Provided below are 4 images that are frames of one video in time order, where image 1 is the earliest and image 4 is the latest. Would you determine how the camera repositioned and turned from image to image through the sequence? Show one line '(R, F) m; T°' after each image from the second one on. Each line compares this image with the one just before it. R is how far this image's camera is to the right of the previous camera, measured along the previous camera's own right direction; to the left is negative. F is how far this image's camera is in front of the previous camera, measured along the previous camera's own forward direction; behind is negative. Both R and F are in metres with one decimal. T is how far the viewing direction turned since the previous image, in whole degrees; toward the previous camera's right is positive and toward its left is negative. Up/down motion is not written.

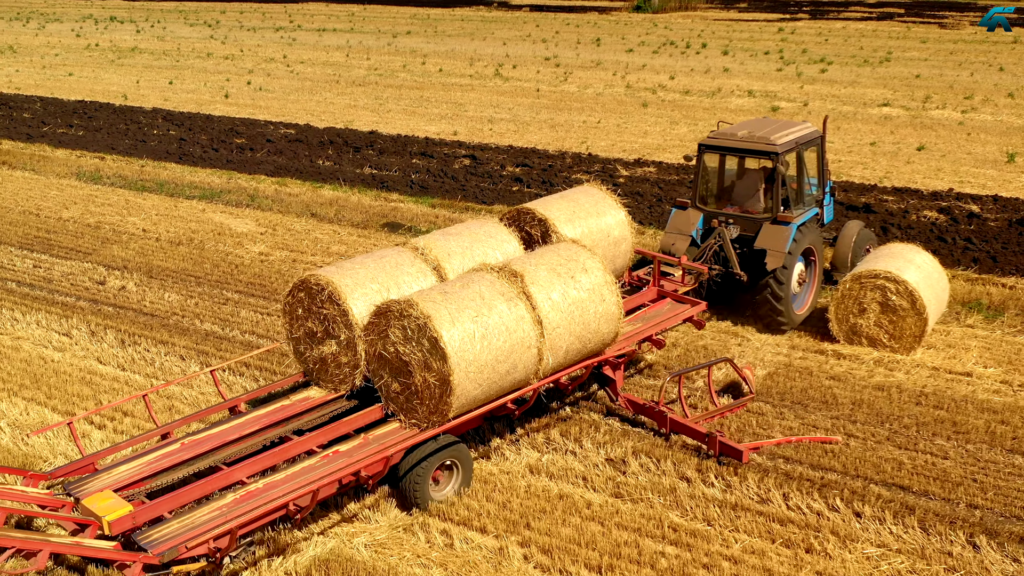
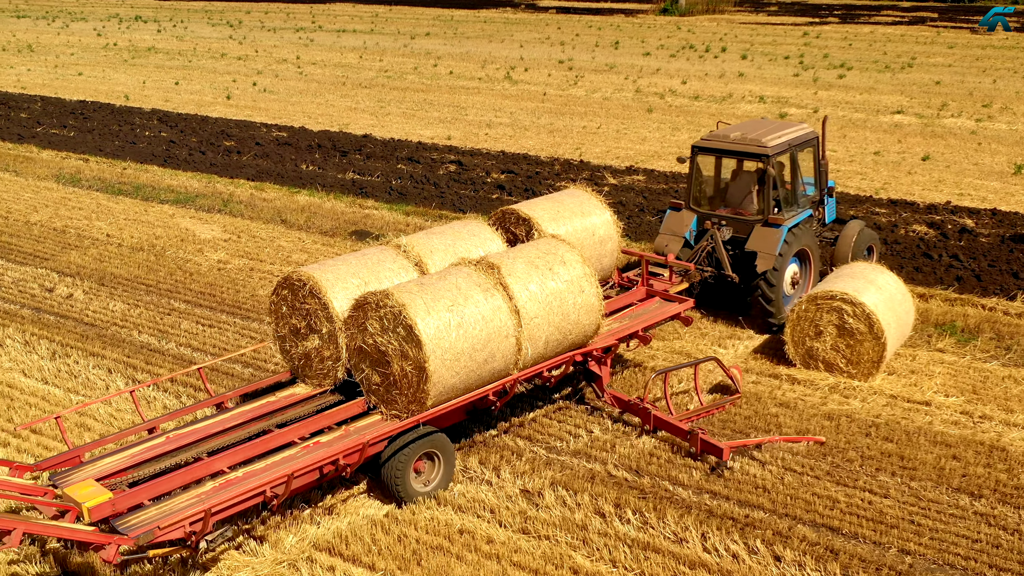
(+0.7, +0.4) m; -2°
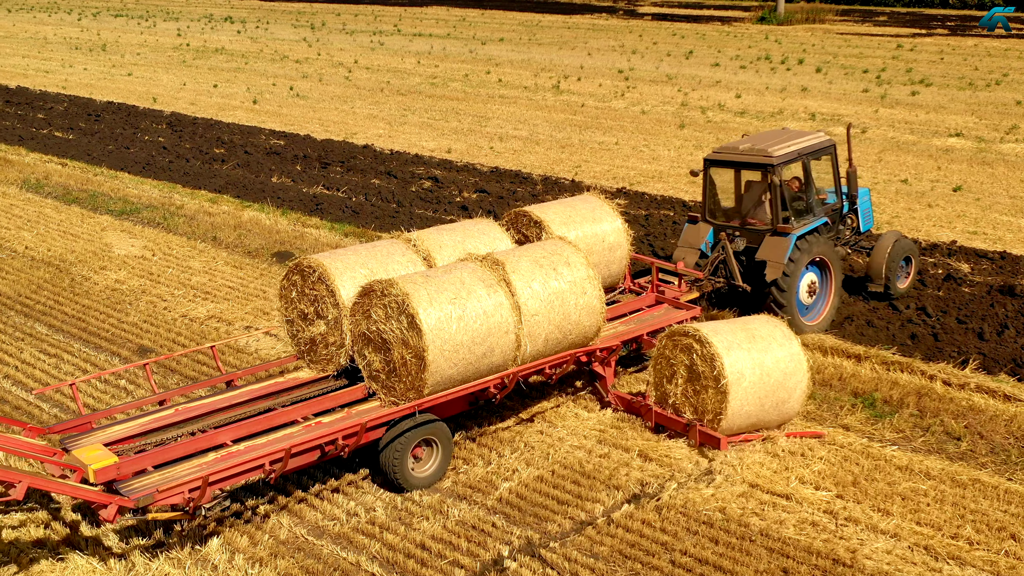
(+1.9, +1.1) m; -6°
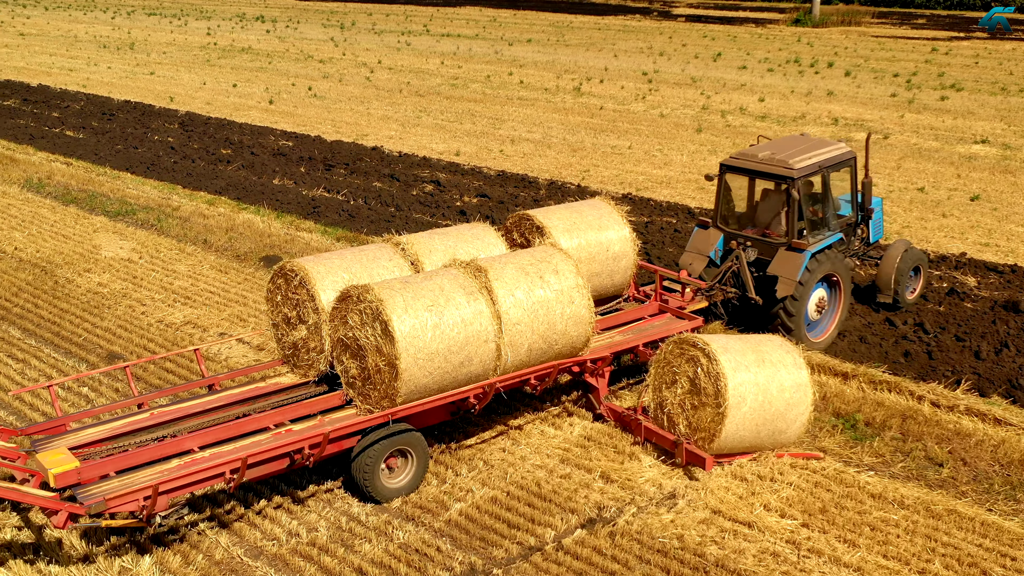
(+0.5, +0.3) m; -2°
